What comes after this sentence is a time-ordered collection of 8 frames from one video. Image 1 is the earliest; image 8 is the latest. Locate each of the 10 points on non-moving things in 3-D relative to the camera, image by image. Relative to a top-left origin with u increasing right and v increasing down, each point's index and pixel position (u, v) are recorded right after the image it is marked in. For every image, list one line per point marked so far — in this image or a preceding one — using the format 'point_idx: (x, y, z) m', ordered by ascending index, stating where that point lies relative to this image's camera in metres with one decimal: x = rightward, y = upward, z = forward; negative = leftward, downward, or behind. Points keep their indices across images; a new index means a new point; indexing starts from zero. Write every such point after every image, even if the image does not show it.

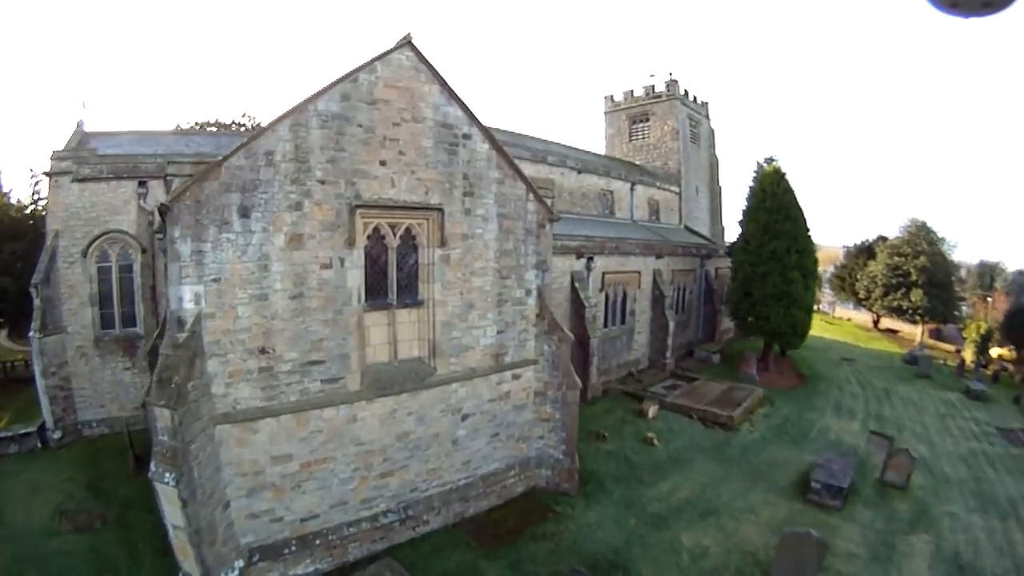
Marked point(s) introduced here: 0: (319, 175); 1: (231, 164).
0: (-3.4, +1.9, +8.7) m
1: (-4.6, +2.0, +8.2) m
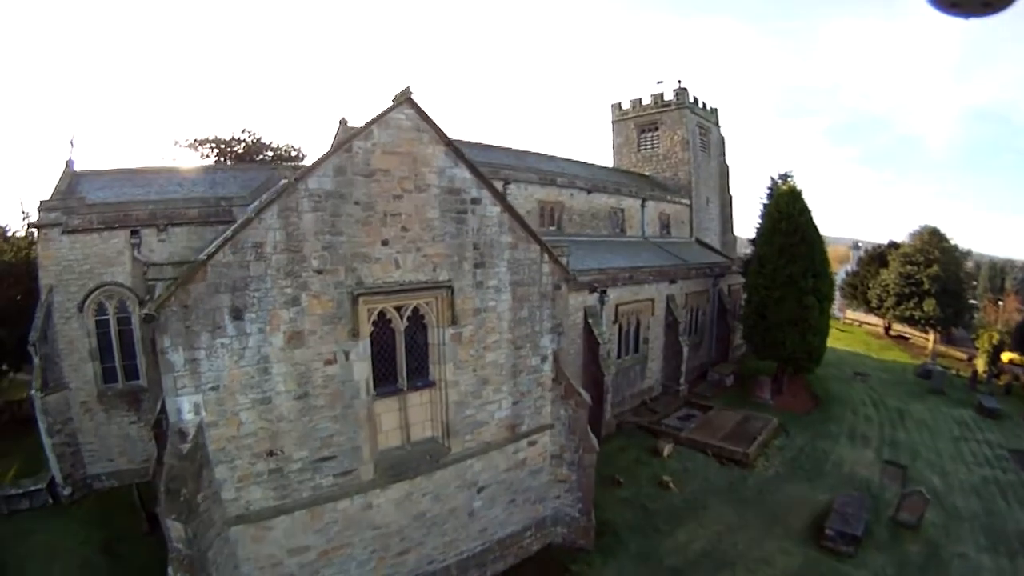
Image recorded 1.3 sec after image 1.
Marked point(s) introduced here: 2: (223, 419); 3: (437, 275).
0: (-3.1, +0.3, +8.2) m
1: (-4.4, +0.4, +7.7) m
2: (-4.4, -2.0, +8.0) m
3: (-1.3, +0.2, +9.1) m
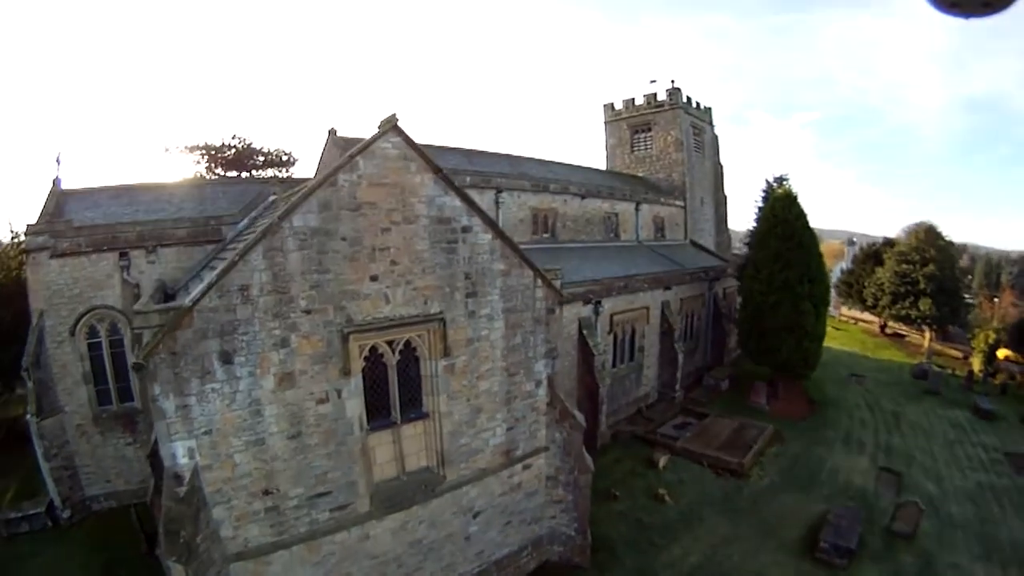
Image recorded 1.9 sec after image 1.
0: (-3.3, -0.3, +8.1) m
1: (-4.6, -0.3, +7.6) m
2: (-4.5, -2.7, +8.0) m
3: (-1.5, -0.4, +9.0) m
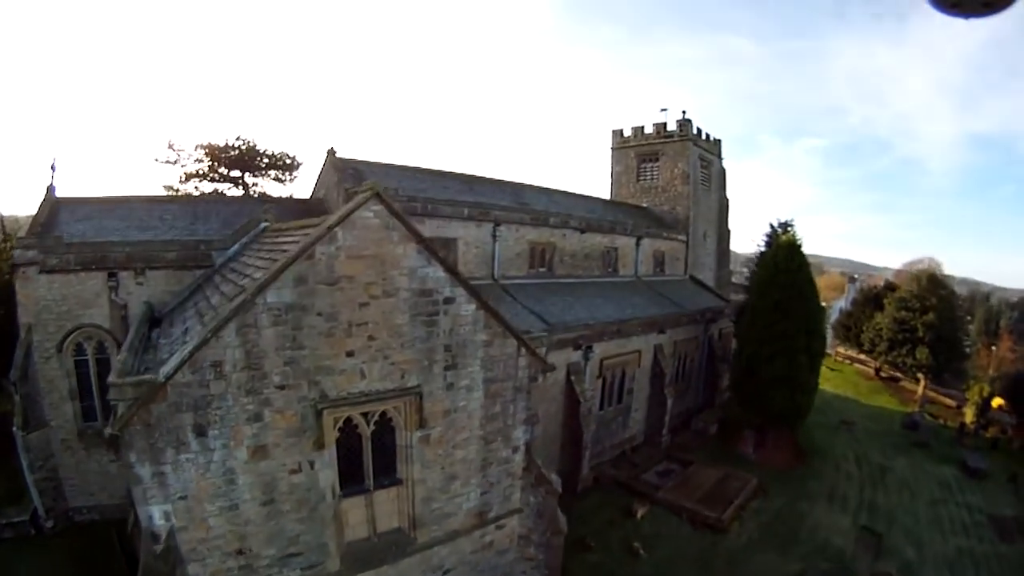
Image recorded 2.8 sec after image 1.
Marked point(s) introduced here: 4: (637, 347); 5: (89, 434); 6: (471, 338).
0: (-3.7, -1.5, +8.1) m
1: (-4.9, -1.4, +7.6) m
2: (-5.1, -3.8, +8.0) m
3: (-1.8, -1.6, +8.9) m
4: (+4.0, -1.9, +16.4) m
5: (-11.6, -4.0, +14.0) m
6: (-0.8, -0.9, +9.5) m
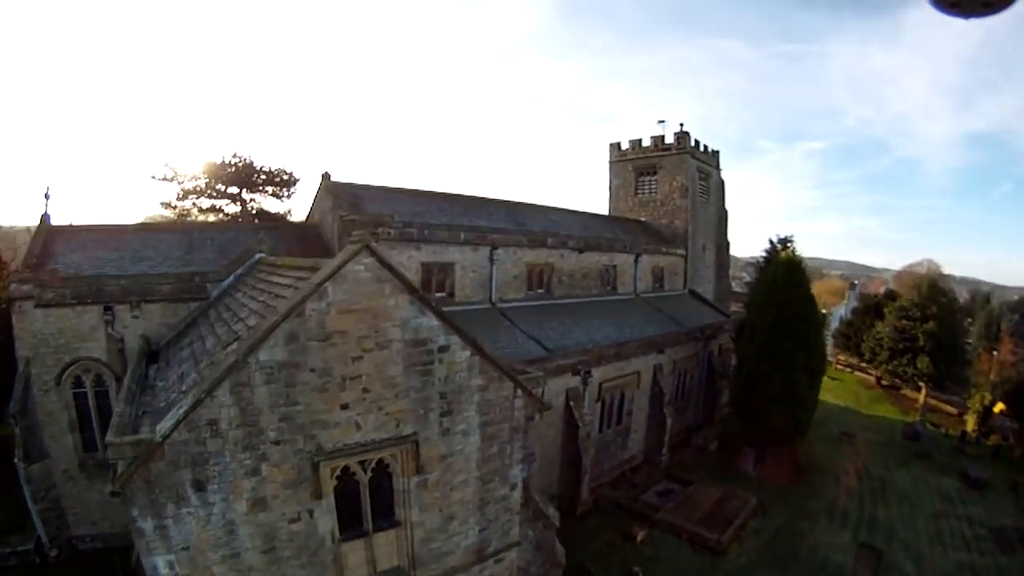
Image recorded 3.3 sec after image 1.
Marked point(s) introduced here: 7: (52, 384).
0: (-3.7, -2.4, +8.1) m
1: (-5.0, -2.3, +7.6) m
2: (-5.1, -4.7, +8.1) m
3: (-1.9, -2.5, +9.0) m
4: (+4.0, -2.6, +16.5) m
5: (-11.6, -4.9, +14.1) m
6: (-0.8, -1.8, +9.5) m
7: (-12.1, -2.5, +13.5) m
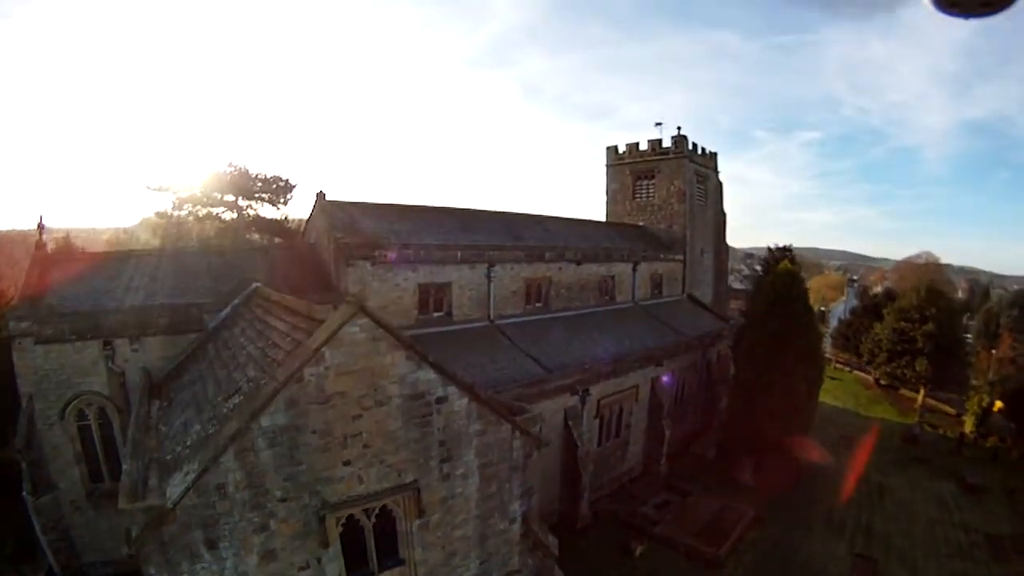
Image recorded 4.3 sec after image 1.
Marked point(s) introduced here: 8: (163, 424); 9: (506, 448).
0: (-3.8, -3.3, +8.2) m
1: (-5.1, -3.3, +7.7) m
2: (-5.1, -5.7, +8.3) m
3: (-2.0, -3.4, +9.1) m
4: (+3.9, -3.0, +16.5) m
5: (-11.6, -5.8, +14.3) m
6: (-0.9, -2.6, +9.6) m
7: (-12.1, -3.5, +13.6) m
8: (-7.5, -2.9, +10.9) m
9: (-0.1, -3.2, +10.2) m
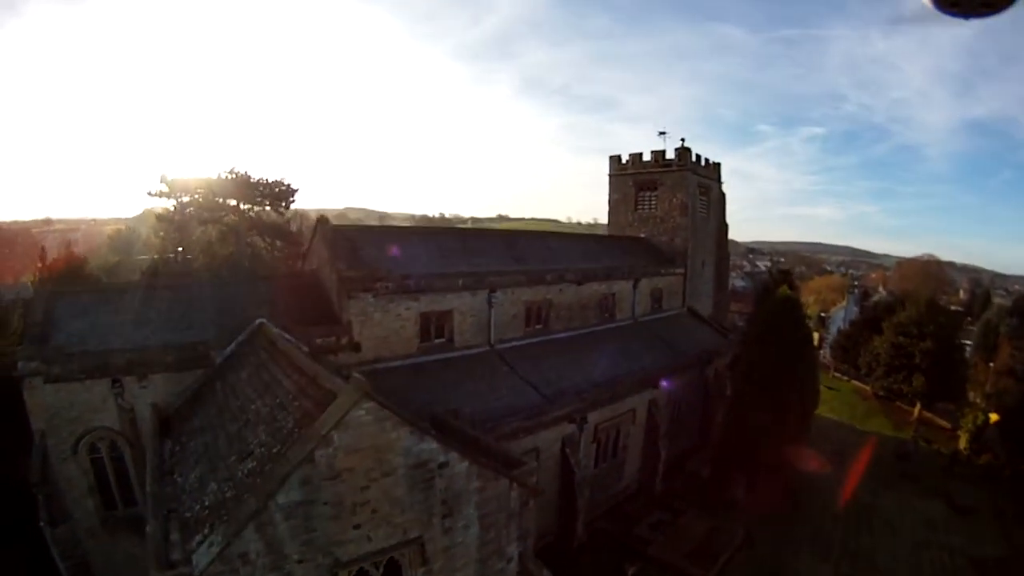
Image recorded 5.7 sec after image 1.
0: (-3.8, -4.6, +8.5) m
1: (-5.1, -4.6, +8.0) m
2: (-5.1, -6.9, +8.7) m
3: (-2.0, -4.6, +9.4) m
4: (+3.9, -3.8, +16.8) m
5: (-11.6, -6.7, +14.8) m
6: (-0.9, -3.8, +9.8) m
7: (-12.1, -4.5, +14.0) m
8: (-7.5, -4.1, +11.3) m
9: (-0.2, -4.3, +10.5) m
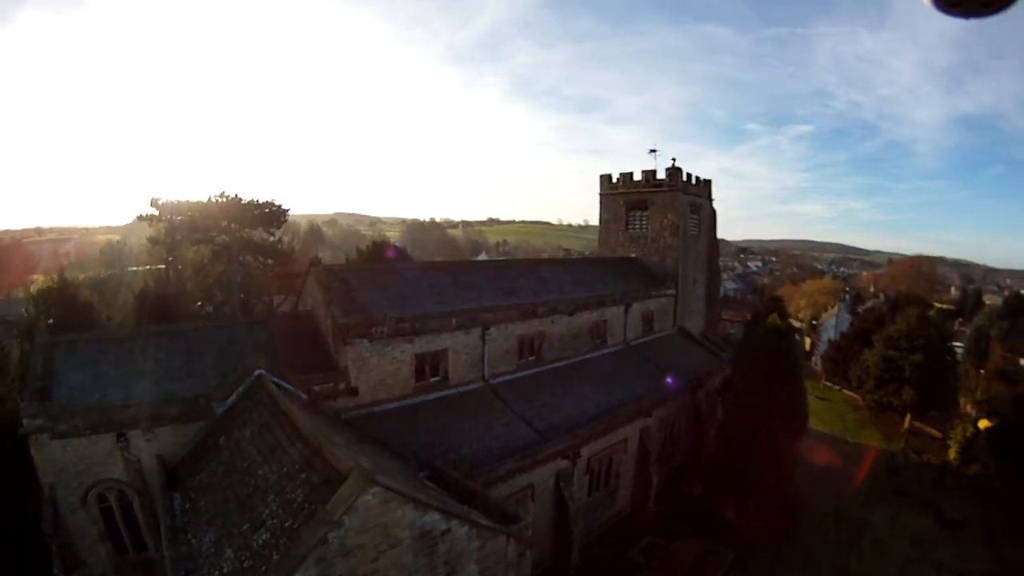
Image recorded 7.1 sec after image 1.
0: (-4.0, -6.2, +9.0) m
1: (-5.2, -6.3, +8.5) m
2: (-5.2, -8.6, +9.3) m
3: (-2.1, -6.1, +9.8) m
4: (+3.8, -4.9, +17.2) m
5: (-11.6, -8.3, +15.3) m
6: (-1.1, -5.3, +10.3) m
7: (-12.3, -6.1, +14.4) m
8: (-7.7, -5.6, +11.7) m
9: (-0.3, -5.7, +10.9) m
